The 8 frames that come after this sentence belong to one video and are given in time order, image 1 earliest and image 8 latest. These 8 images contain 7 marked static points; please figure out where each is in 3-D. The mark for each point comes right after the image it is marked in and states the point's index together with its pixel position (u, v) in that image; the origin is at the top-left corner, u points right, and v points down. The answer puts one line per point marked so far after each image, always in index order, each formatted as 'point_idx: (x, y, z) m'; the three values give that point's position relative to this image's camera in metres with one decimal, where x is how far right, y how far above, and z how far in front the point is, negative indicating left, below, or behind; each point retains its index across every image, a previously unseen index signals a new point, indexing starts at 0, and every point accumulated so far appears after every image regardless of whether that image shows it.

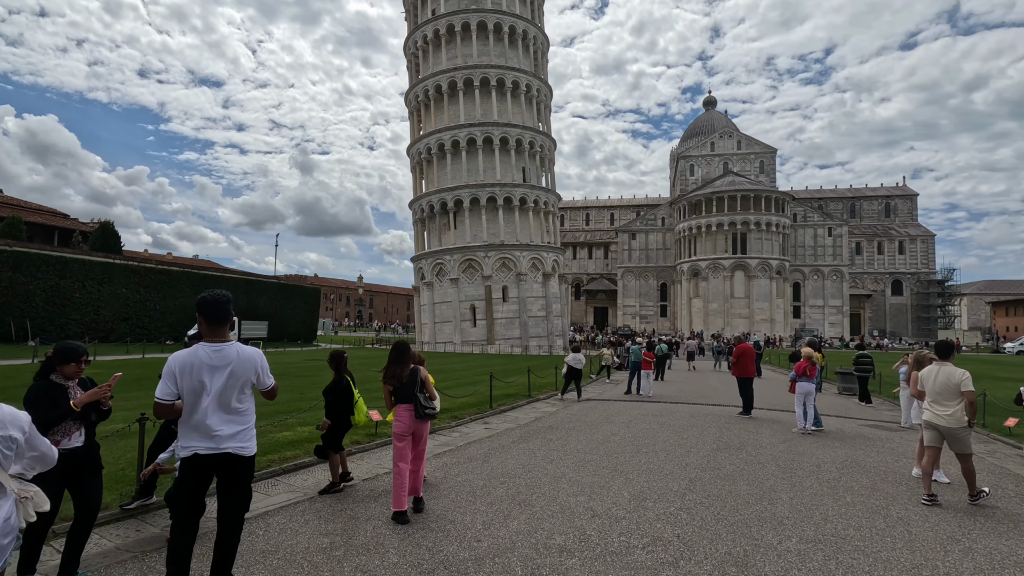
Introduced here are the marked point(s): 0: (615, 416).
0: (+2.7, -3.4, +14.2) m
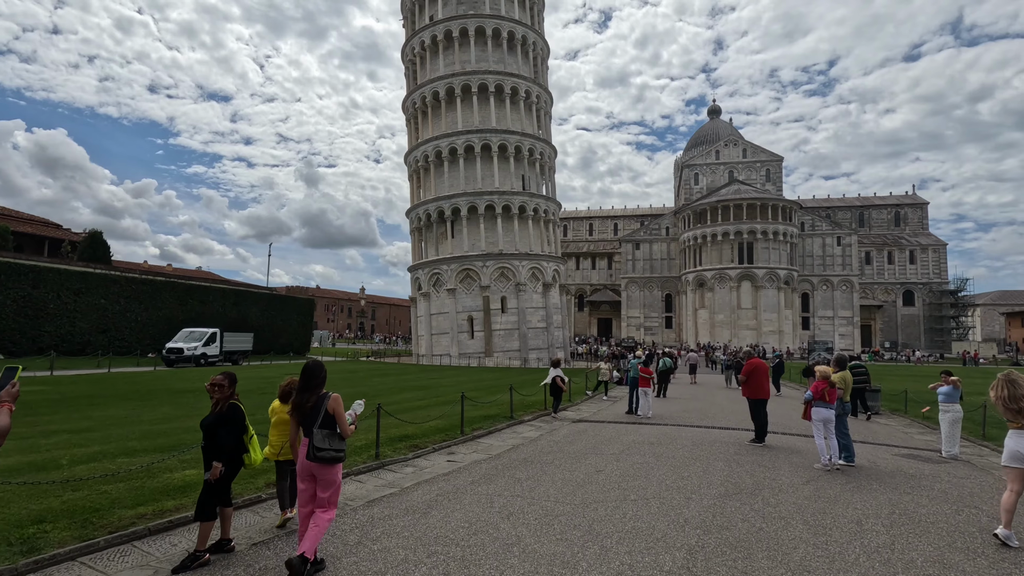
0: (+2.1, -3.5, +12.1) m
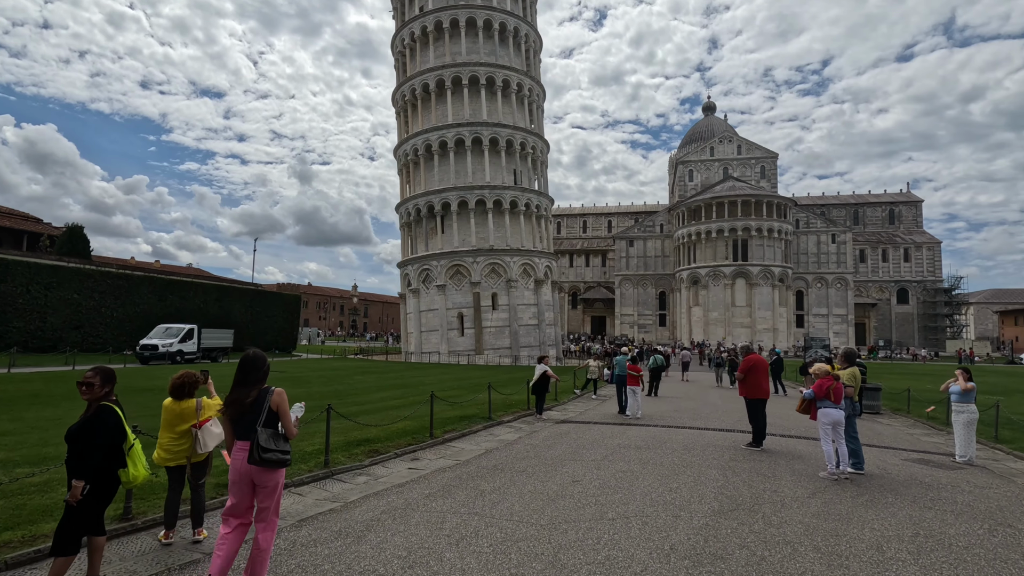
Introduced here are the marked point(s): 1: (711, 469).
0: (+1.6, -3.3, +11.0) m
1: (+3.3, -3.0, +8.9) m
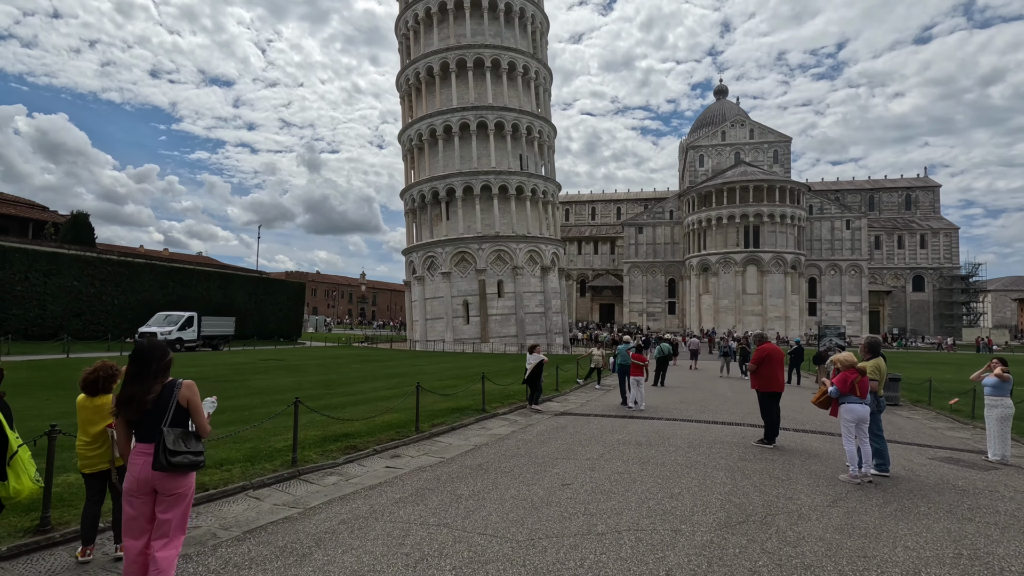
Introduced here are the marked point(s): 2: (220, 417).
0: (+1.4, -2.9, +10.1) m
1: (+3.1, -2.7, +8.0) m
2: (-6.4, -2.8, +11.8) m
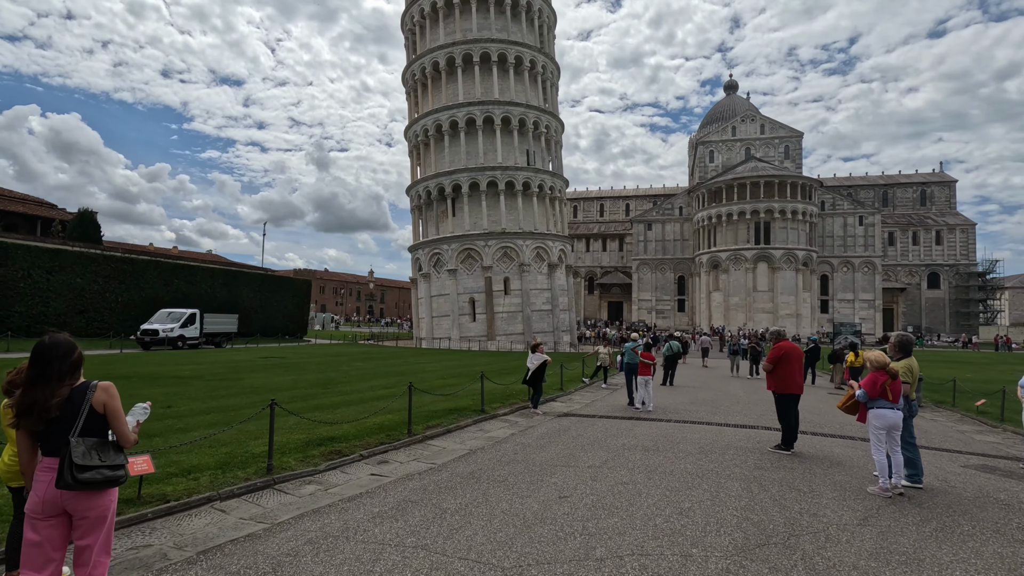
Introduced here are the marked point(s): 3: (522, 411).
0: (+1.3, -2.8, +9.4) m
1: (+3.0, -2.6, +7.3) m
2: (-6.5, -2.7, +11.2) m
3: (+0.3, -3.2, +14.0) m
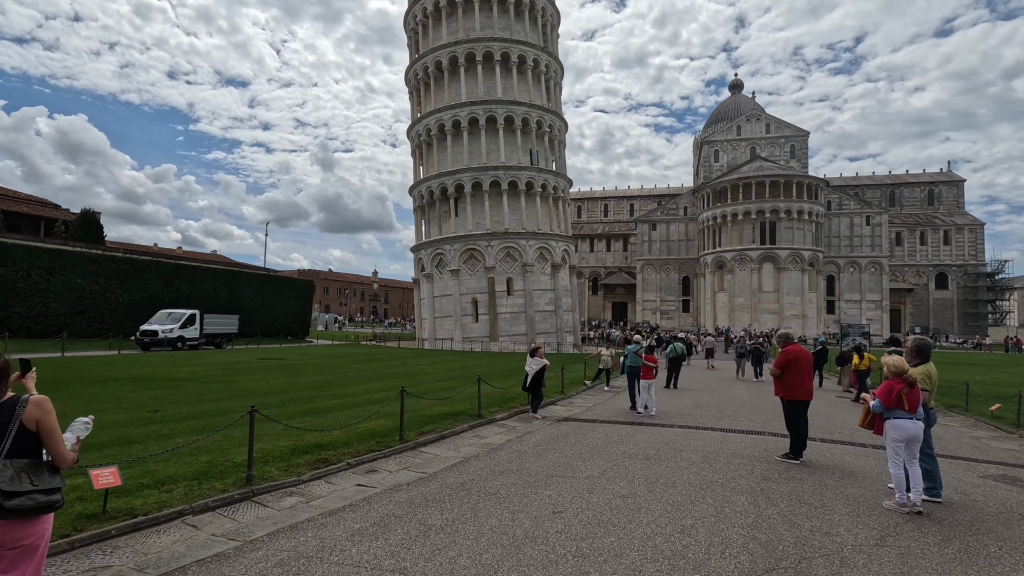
0: (+1.2, -2.8, +9.0) m
1: (+2.9, -2.6, +6.8) m
2: (-6.5, -2.7, +10.9) m
3: (+0.2, -3.2, +13.6) m
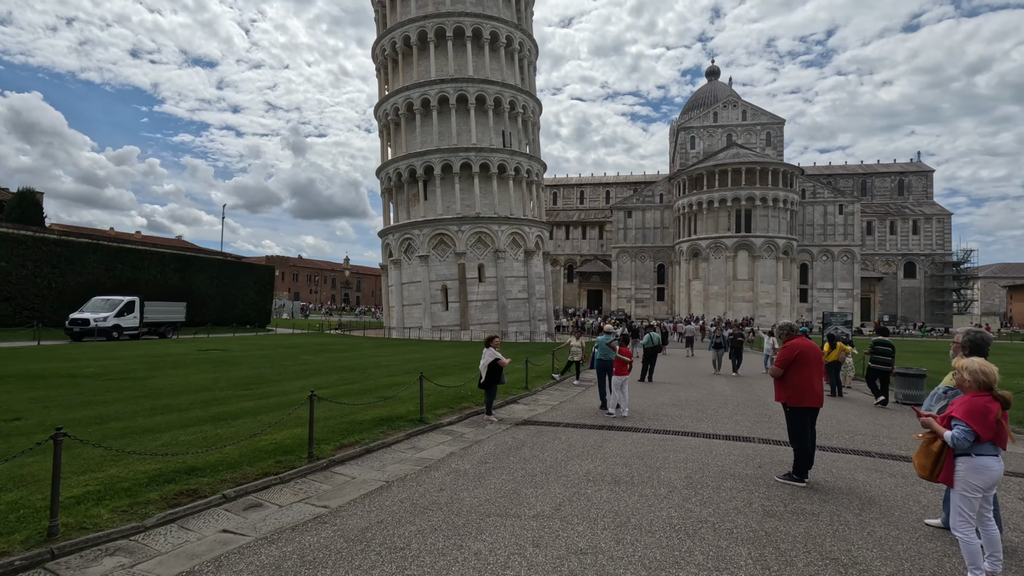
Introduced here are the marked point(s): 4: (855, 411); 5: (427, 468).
0: (+0.4, -2.5, +7.1) m
1: (+2.1, -2.4, +5.0) m
2: (-7.5, -2.4, +8.6) m
3: (-0.8, -2.8, +11.6) m
4: (+9.2, -3.3, +14.5) m
5: (-1.3, -2.7, +8.0) m
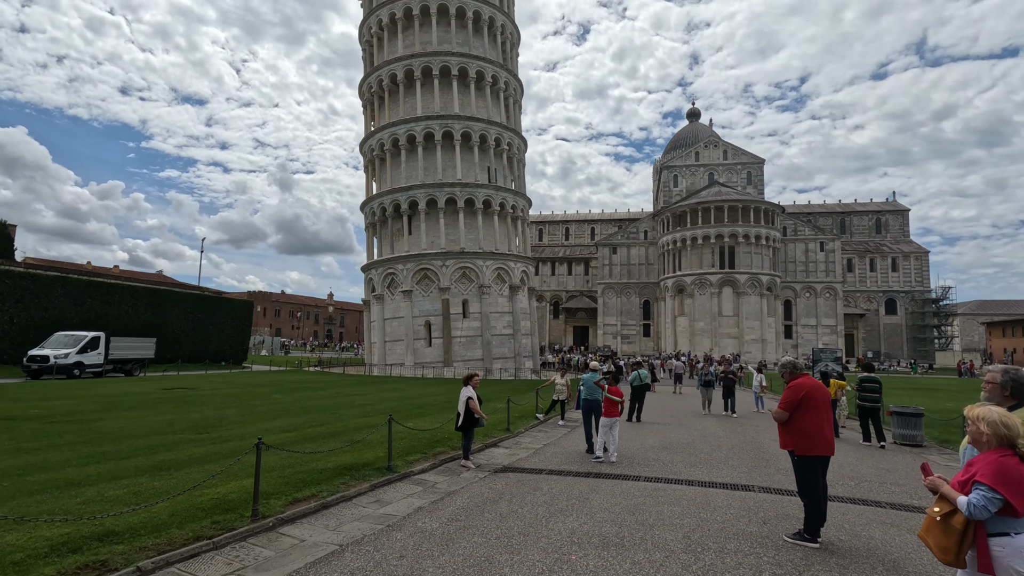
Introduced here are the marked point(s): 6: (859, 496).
0: (0.0, -2.9, +6.1) m
1: (+1.9, -2.6, +4.1) m
2: (-7.8, -2.8, +7.5) m
3: (-1.3, -3.5, +10.6) m
4: (+8.7, -4.2, +13.7) m
5: (-1.6, -3.1, +7.0) m
6: (+5.7, -3.3, +9.0) m
